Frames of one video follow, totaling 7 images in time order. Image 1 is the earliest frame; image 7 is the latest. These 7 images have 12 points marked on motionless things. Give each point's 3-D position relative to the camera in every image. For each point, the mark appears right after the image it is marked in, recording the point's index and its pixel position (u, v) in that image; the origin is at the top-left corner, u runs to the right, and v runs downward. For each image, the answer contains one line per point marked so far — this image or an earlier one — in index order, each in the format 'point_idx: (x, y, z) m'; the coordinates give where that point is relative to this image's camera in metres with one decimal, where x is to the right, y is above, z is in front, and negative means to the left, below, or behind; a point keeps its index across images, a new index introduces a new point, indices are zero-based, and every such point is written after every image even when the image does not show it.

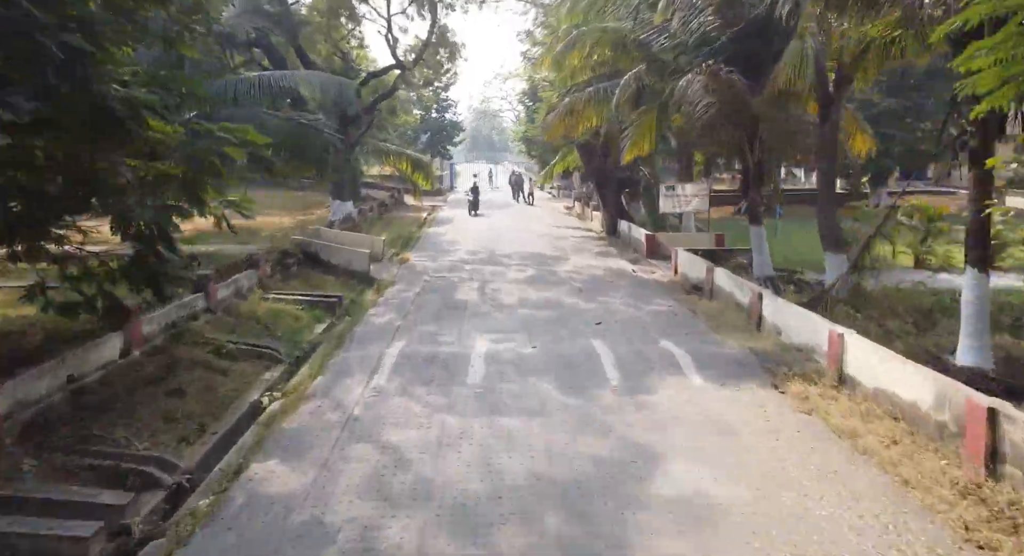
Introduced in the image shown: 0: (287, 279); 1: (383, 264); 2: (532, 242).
0: (-3.7, 0.0, +11.1) m
1: (-2.6, +0.2, +13.3) m
2: (+0.5, +0.8, +16.7) m
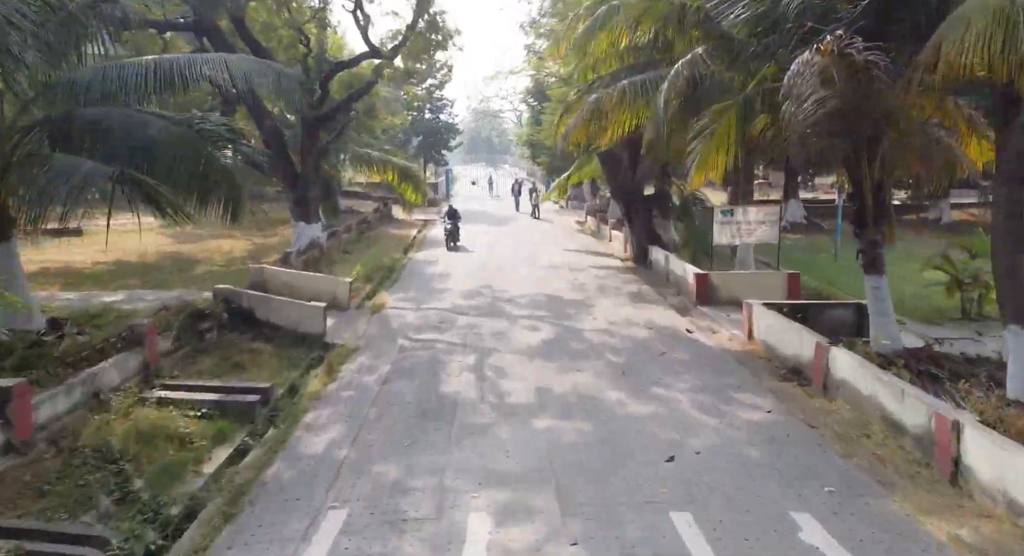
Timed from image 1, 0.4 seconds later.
0: (-3.6, -0.9, +7.7) m
1: (-2.5, -0.6, +9.9) m
2: (+0.6, 0.0, +13.3) m
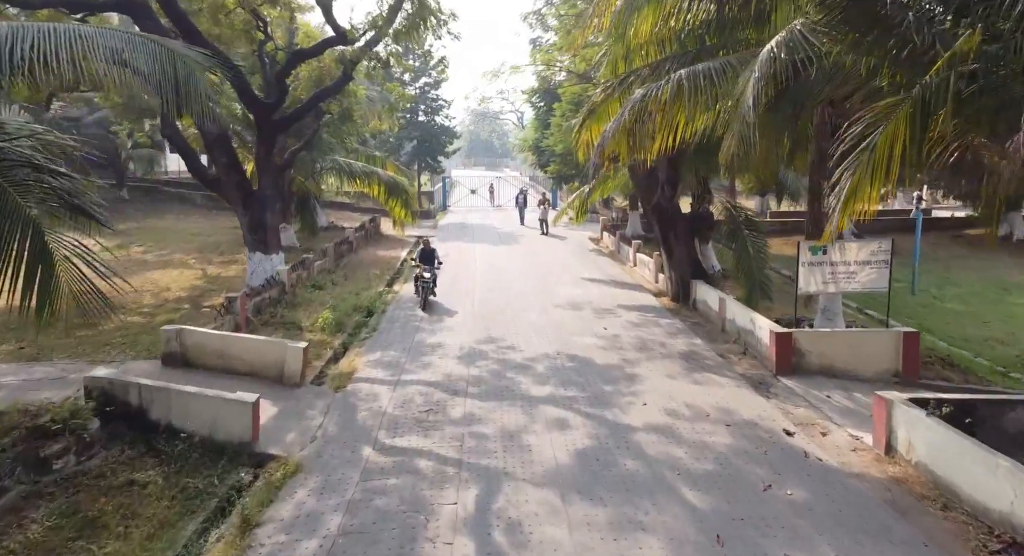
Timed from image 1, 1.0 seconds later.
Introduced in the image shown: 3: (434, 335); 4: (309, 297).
0: (-3.4, -1.6, +4.8) m
1: (-2.3, -1.4, +7.1) m
2: (+0.7, -0.8, +10.5) m
3: (-1.2, -0.9, +9.9) m
4: (-3.7, -0.4, +12.0) m
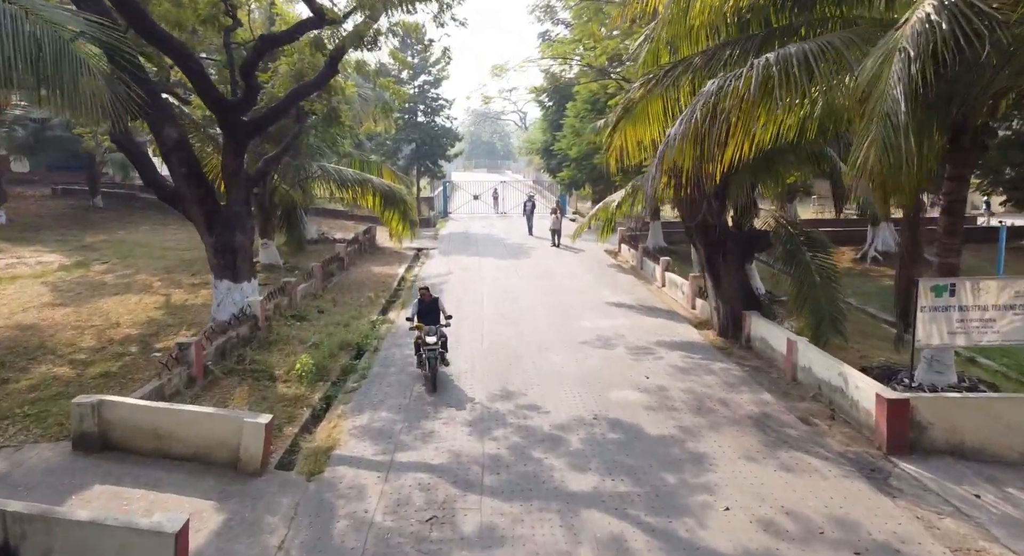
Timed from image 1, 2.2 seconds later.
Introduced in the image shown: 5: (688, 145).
0: (-3.2, -2.1, +2.9) m
1: (-2.1, -1.8, +5.2) m
2: (+1.0, -1.2, +8.6) m
3: (-0.9, -1.3, +8.0) m
4: (-3.4, -0.8, +10.1) m
5: (+1.6, +1.2, +6.1) m
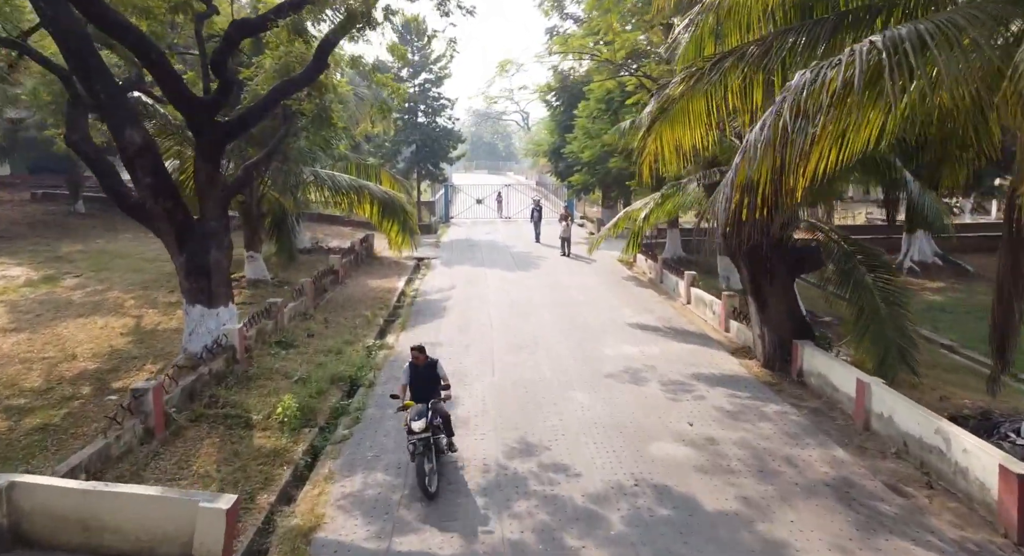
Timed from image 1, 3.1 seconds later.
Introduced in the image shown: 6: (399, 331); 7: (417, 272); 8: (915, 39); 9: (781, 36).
0: (-3.0, -2.4, +1.6) m
1: (-1.9, -2.1, +3.9) m
2: (+1.2, -1.6, +7.3) m
3: (-0.7, -1.6, +6.7) m
4: (-3.2, -1.2, +8.8) m
5: (+1.8, +0.9, +4.8) m
6: (-2.0, -0.9, +11.6) m
7: (-2.4, +0.2, +16.8) m
8: (+2.7, +1.6, +4.3) m
9: (+2.7, +2.4, +6.6) m
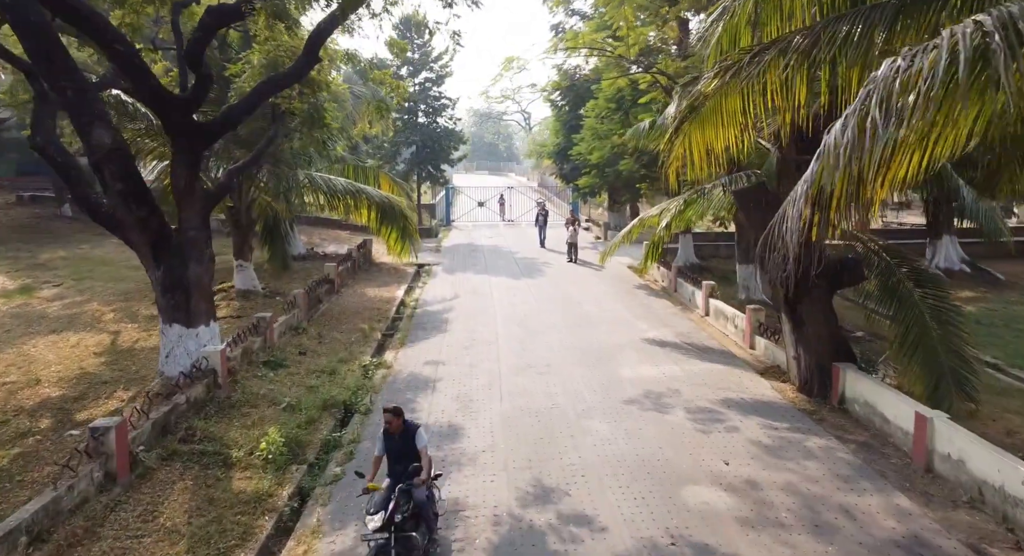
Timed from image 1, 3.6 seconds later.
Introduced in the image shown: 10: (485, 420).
0: (-2.8, -2.5, +0.8) m
1: (-1.7, -2.3, +3.1) m
2: (+1.3, -1.7, +6.5) m
3: (-0.6, -1.8, +5.9) m
4: (-3.1, -1.3, +8.0) m
5: (+1.9, +0.7, +4.0) m
6: (-1.9, -1.1, +10.8) m
7: (-2.3, 0.0, +16.0) m
8: (+2.8, +1.4, +3.5) m
9: (+2.8, +2.2, +5.8) m
10: (-0.3, -1.6, +7.5) m
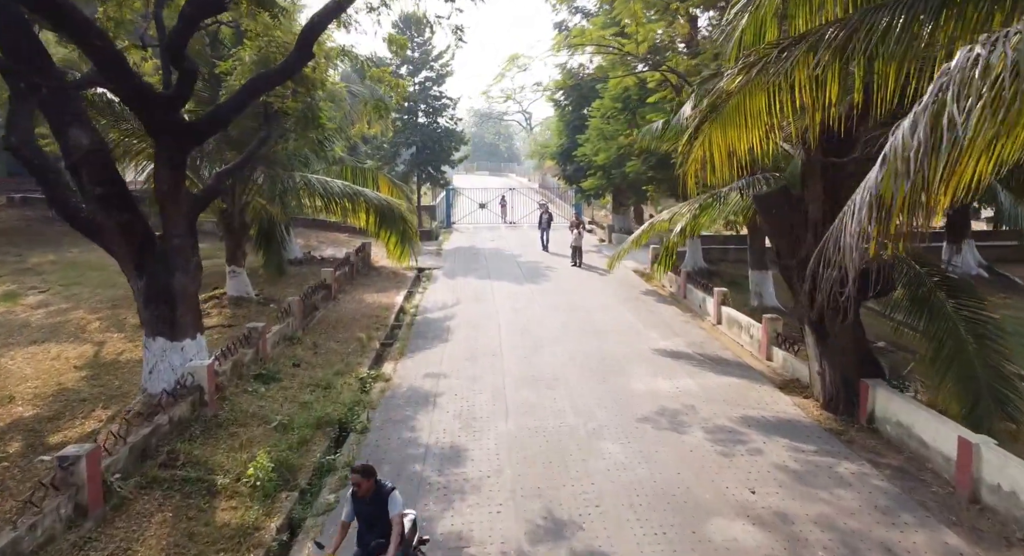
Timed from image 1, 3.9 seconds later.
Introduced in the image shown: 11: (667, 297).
0: (-2.8, -2.7, +0.3) m
1: (-1.7, -2.4, +2.6) m
2: (+1.4, -1.9, +6.0) m
3: (-0.5, -1.9, +5.4) m
4: (-3.0, -1.5, +7.5) m
5: (+2.0, +0.6, +3.5) m
6: (-1.8, -1.2, +10.3) m
7: (-2.2, -0.1, +15.5) m
8: (+2.9, +1.3, +3.1) m
9: (+2.9, +2.1, +5.3) m
10: (-0.2, -1.7, +7.0) m
11: (+3.2, -0.4, +13.9) m
